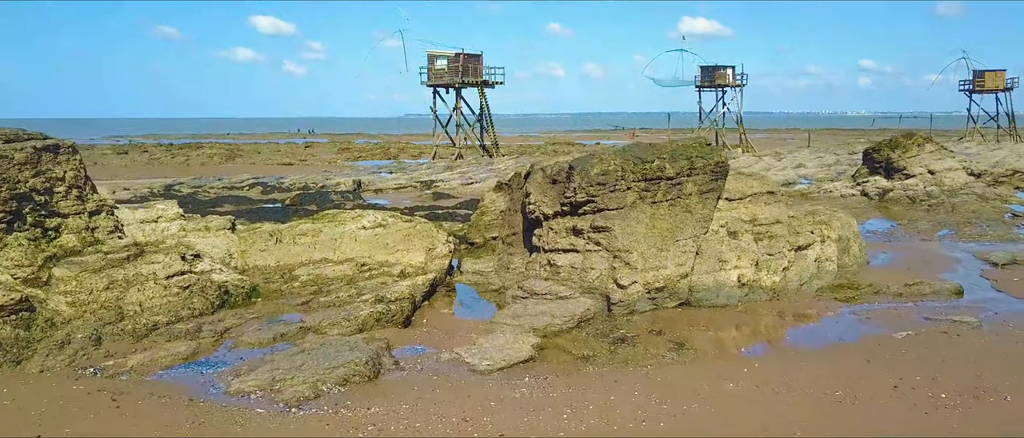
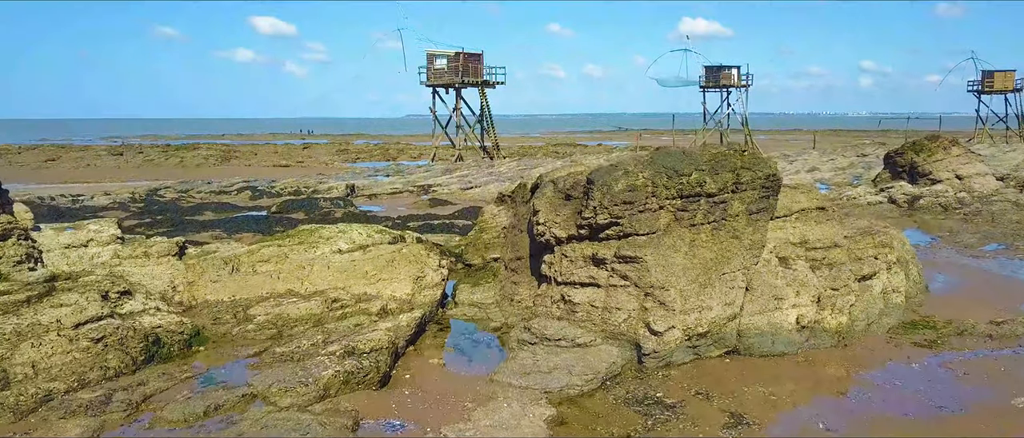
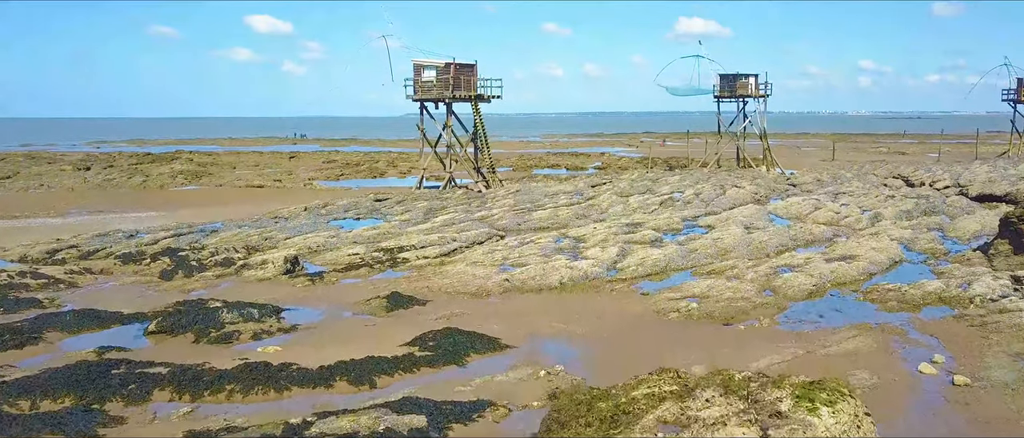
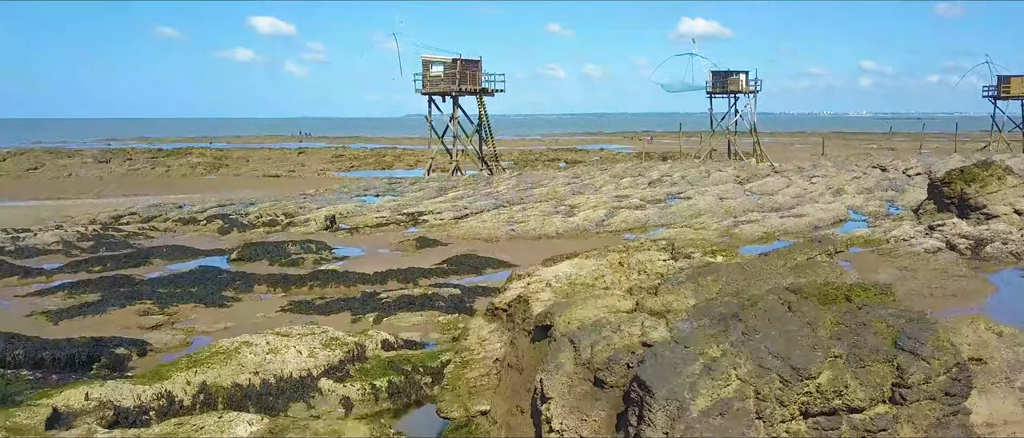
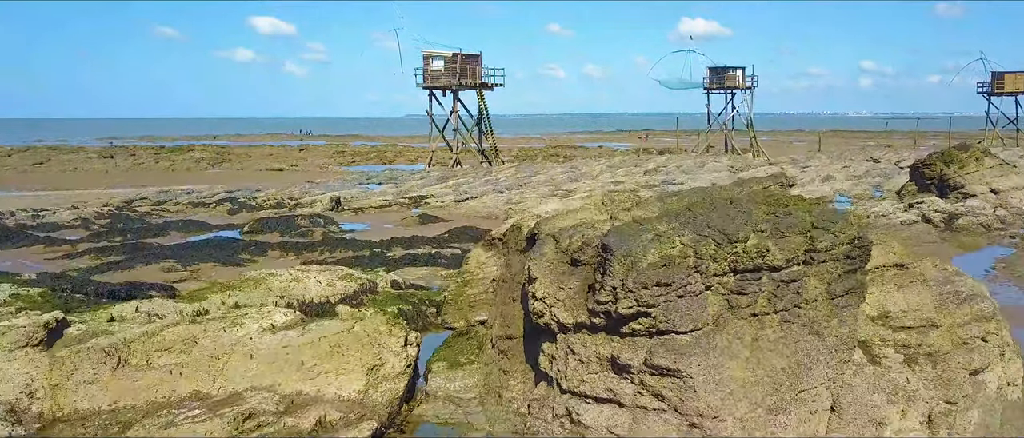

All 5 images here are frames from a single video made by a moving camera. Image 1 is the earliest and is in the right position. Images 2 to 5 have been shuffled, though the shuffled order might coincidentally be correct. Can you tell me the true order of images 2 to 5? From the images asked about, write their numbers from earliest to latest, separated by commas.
2, 5, 4, 3
